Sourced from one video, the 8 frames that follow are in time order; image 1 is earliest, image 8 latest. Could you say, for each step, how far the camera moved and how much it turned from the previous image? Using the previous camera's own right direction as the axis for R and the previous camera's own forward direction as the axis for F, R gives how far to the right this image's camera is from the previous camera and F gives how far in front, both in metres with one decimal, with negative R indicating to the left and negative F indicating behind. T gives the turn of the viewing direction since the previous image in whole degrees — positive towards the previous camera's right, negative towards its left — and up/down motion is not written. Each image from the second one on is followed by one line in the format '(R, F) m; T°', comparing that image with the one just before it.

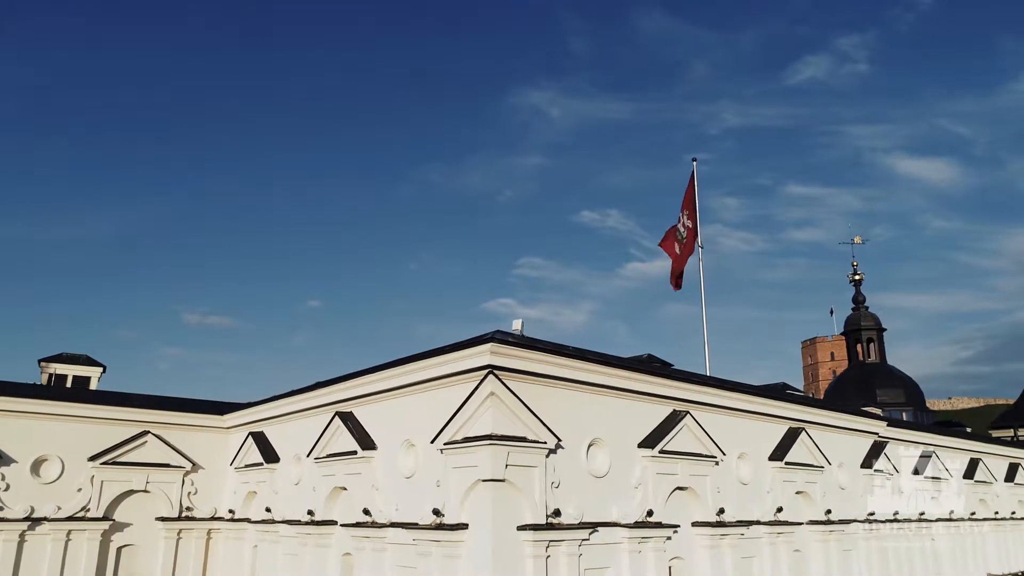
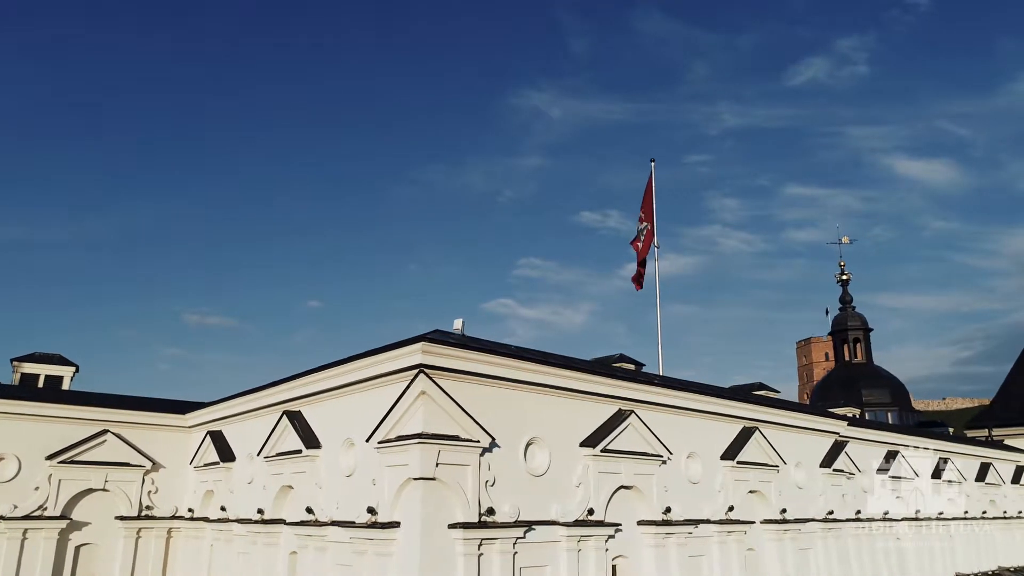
(+1.4, -0.1) m; 0°
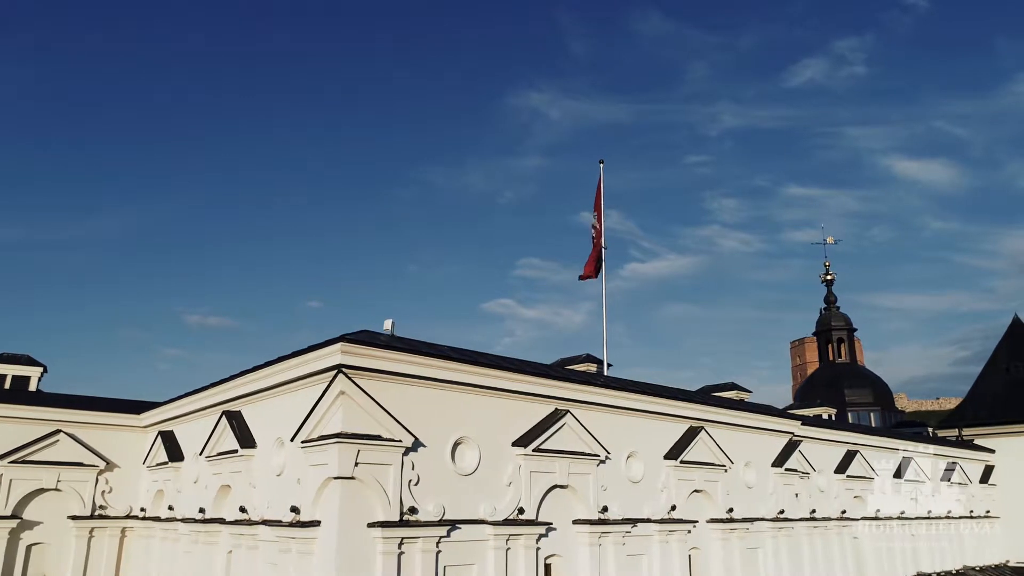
(+1.6, -0.1) m; 0°
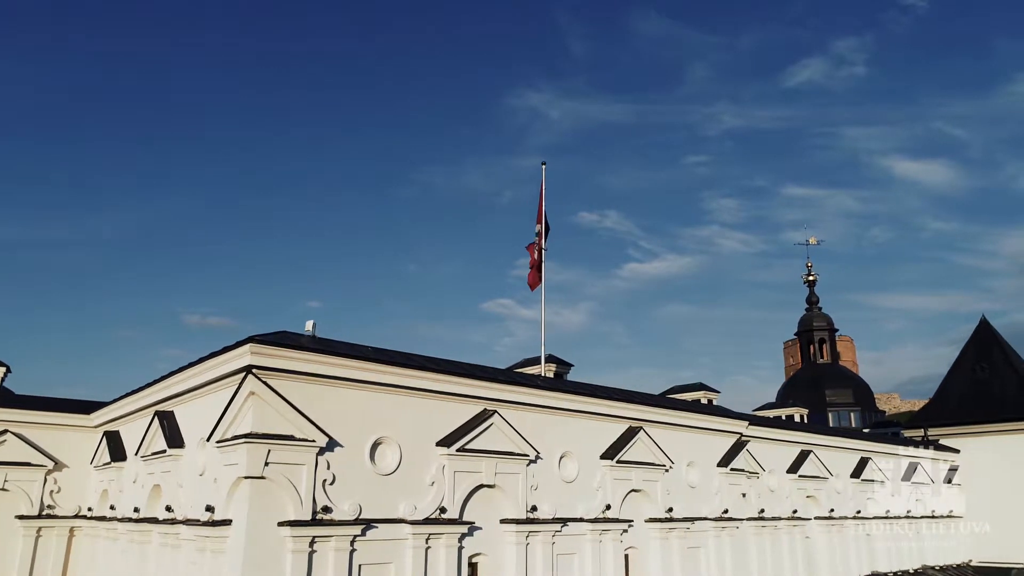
(+1.9, -0.2) m; 0°
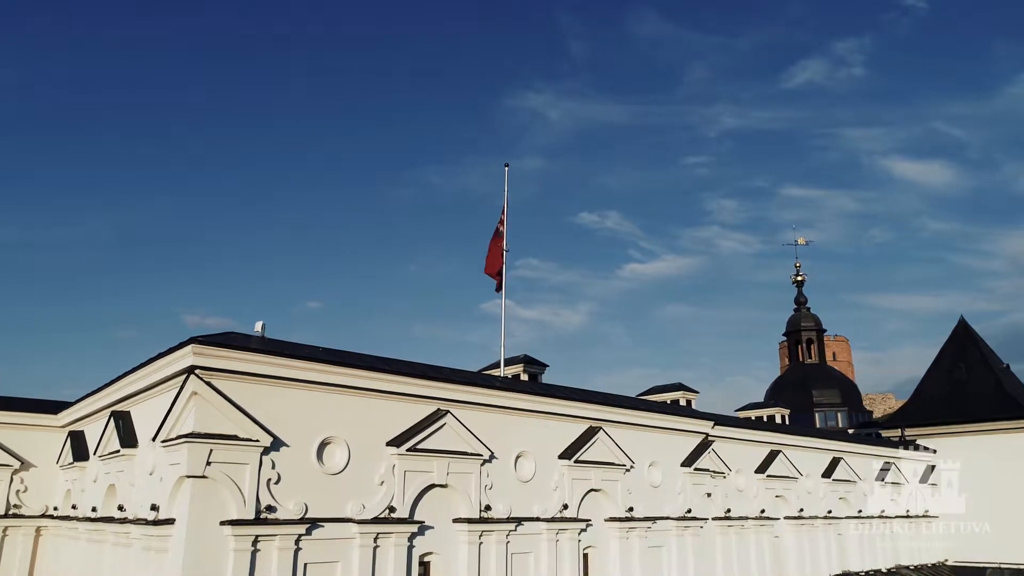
(+1.2, -0.1) m; 0°
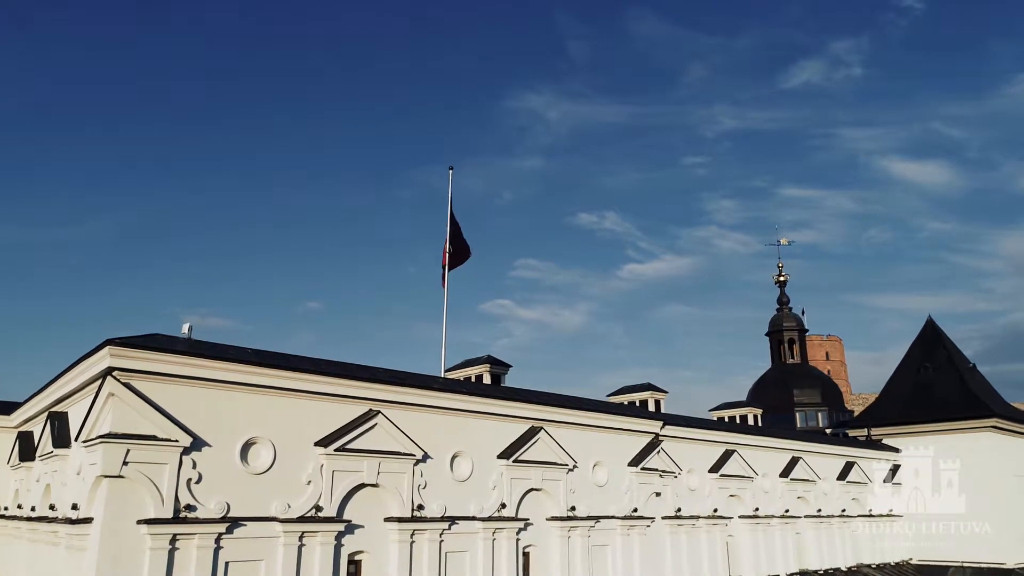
(+1.8, -0.2) m; 0°
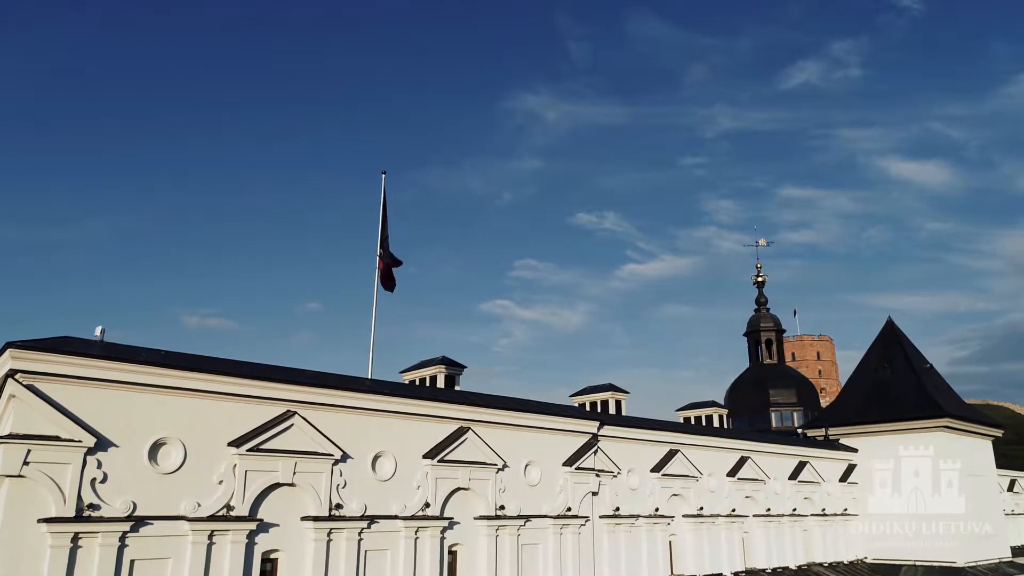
(+2.3, -0.4) m; 0°
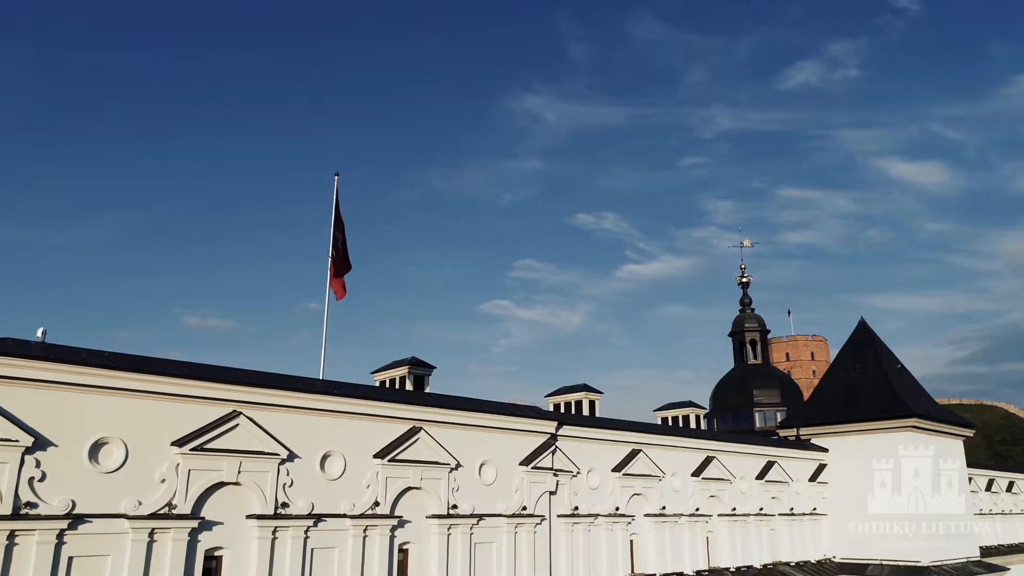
(+1.6, -0.3) m; 0°
